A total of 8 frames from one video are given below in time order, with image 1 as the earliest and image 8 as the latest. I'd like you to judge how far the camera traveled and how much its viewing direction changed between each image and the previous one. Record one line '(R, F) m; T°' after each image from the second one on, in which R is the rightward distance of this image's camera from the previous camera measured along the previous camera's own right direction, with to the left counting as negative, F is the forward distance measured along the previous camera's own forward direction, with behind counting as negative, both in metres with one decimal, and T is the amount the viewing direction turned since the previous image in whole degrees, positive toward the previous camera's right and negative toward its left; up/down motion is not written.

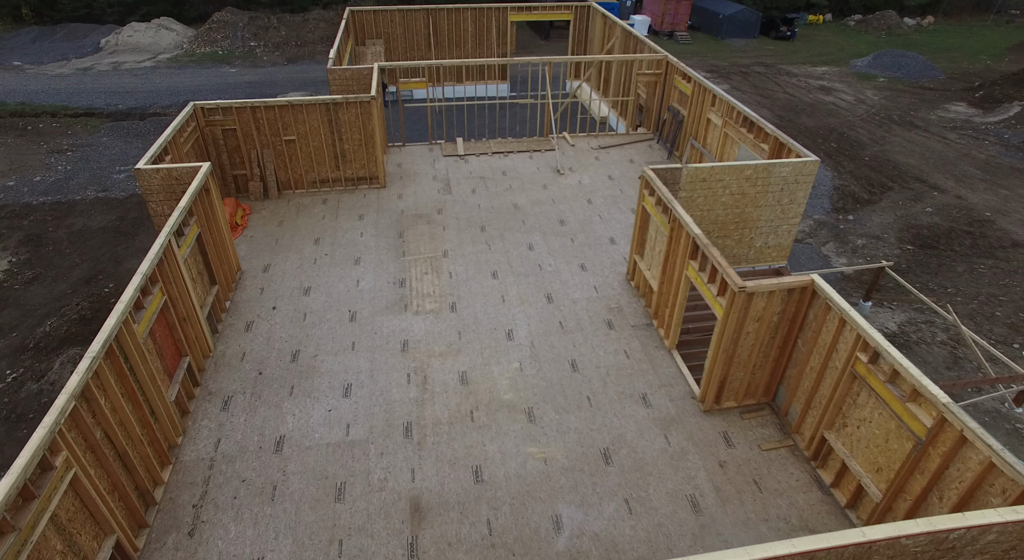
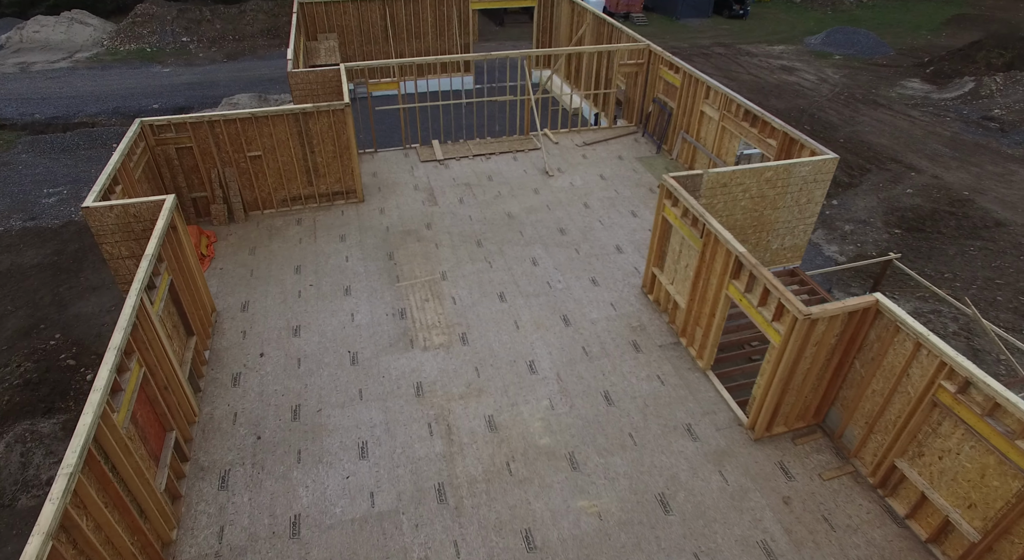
(-0.8, +0.8) m; +5°
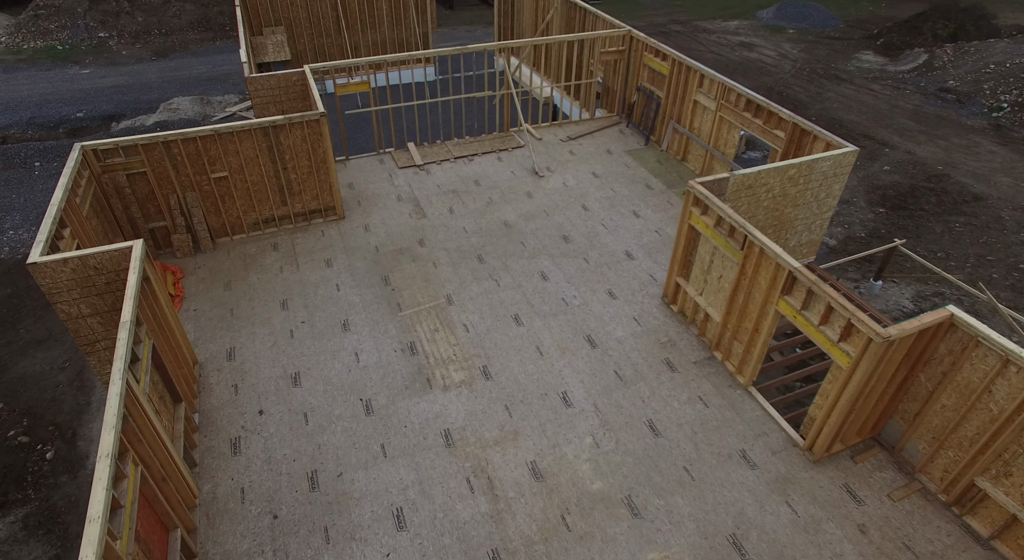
(-0.9, +0.7) m; +5°
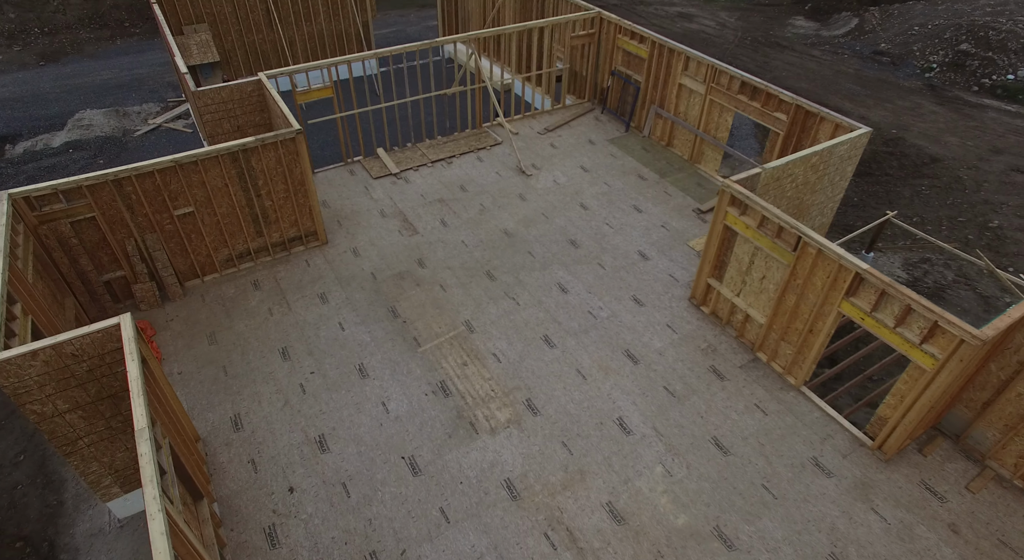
(-1.2, +0.7) m; +7°
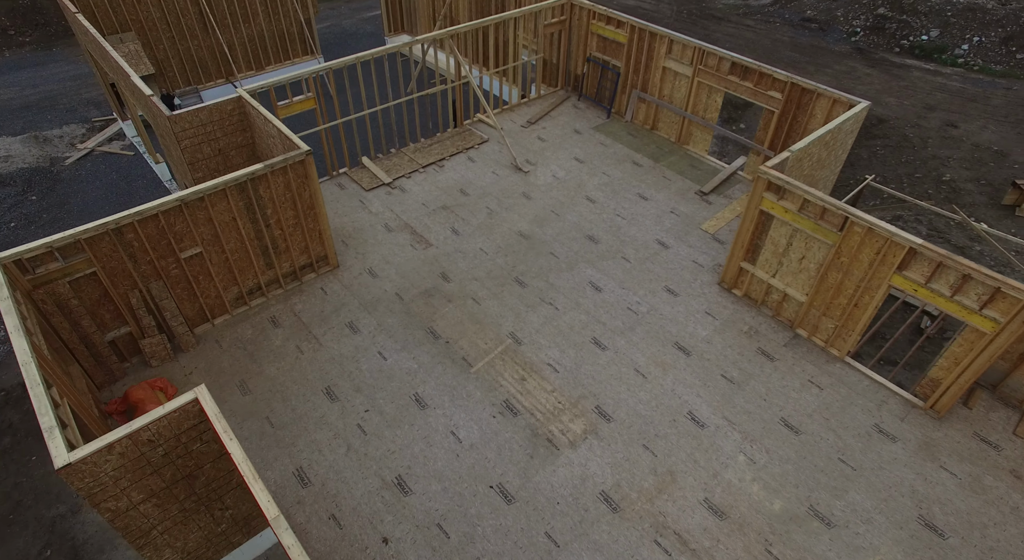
(-1.4, +0.3) m; +7°
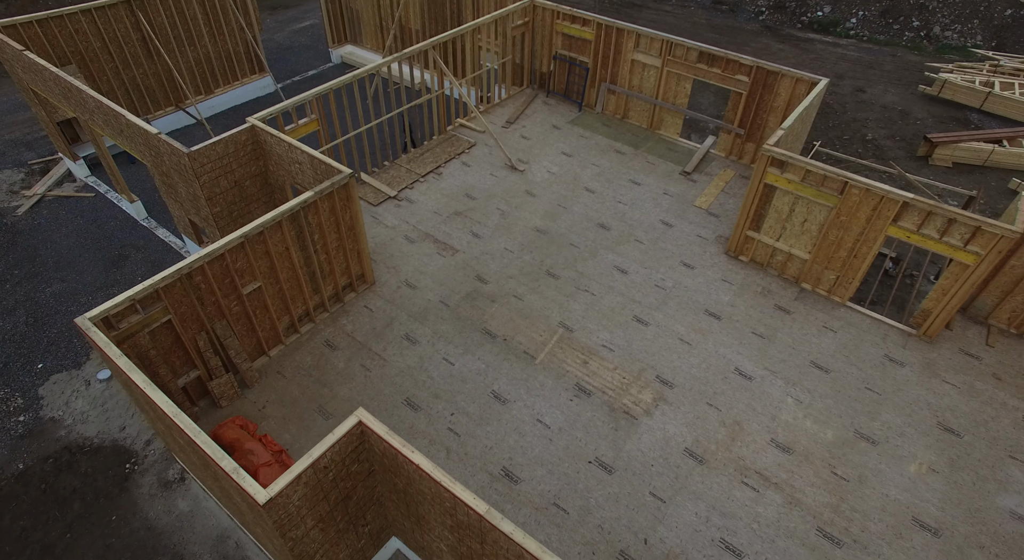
(-1.7, -0.3) m; +8°
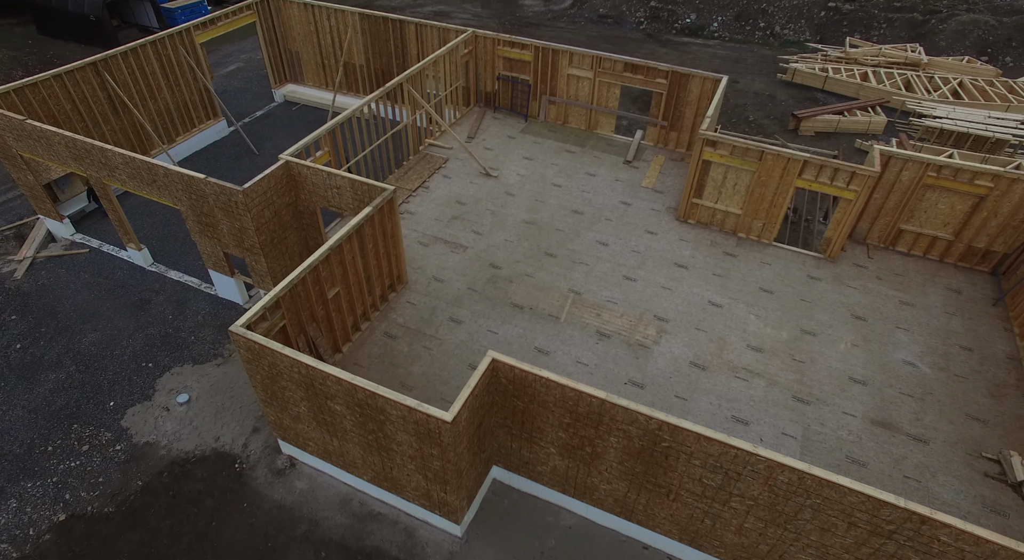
(-1.9, -1.6) m; +10°
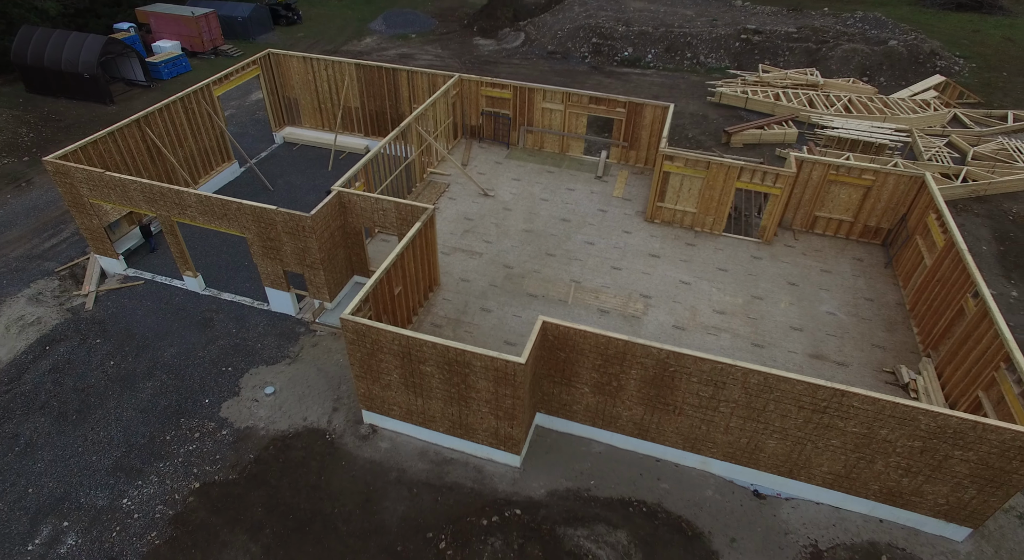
(-1.4, -2.2) m; +5°
